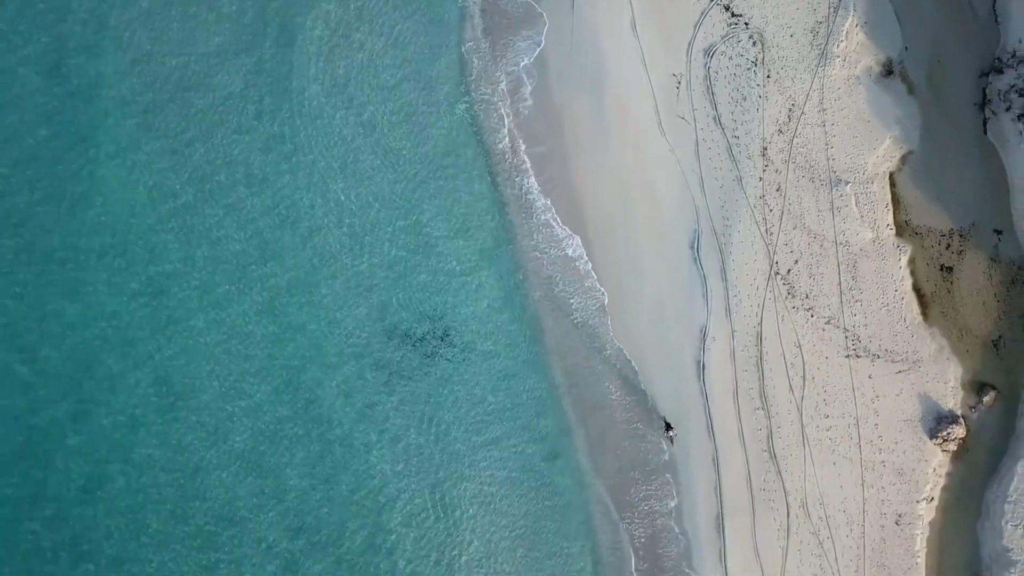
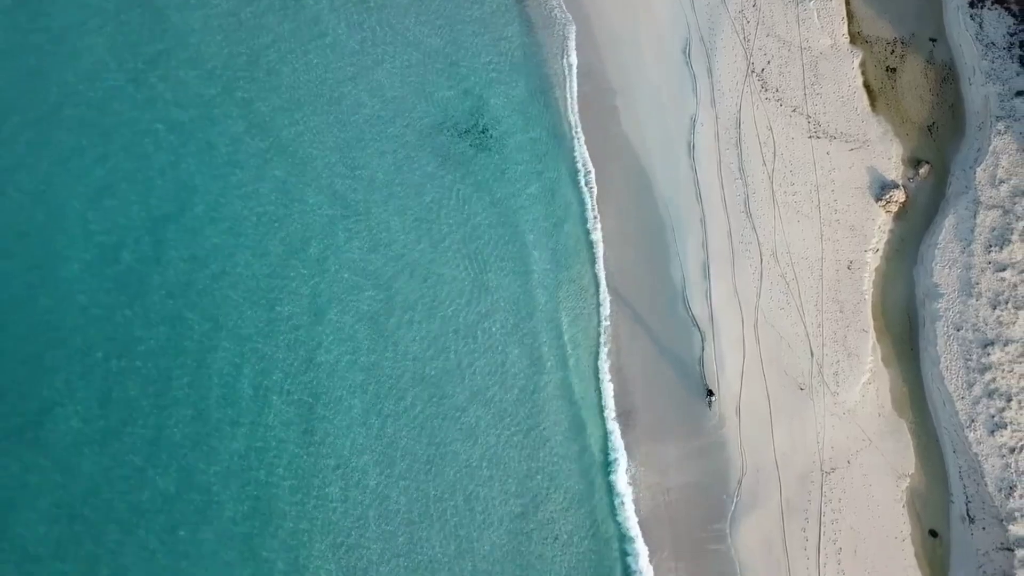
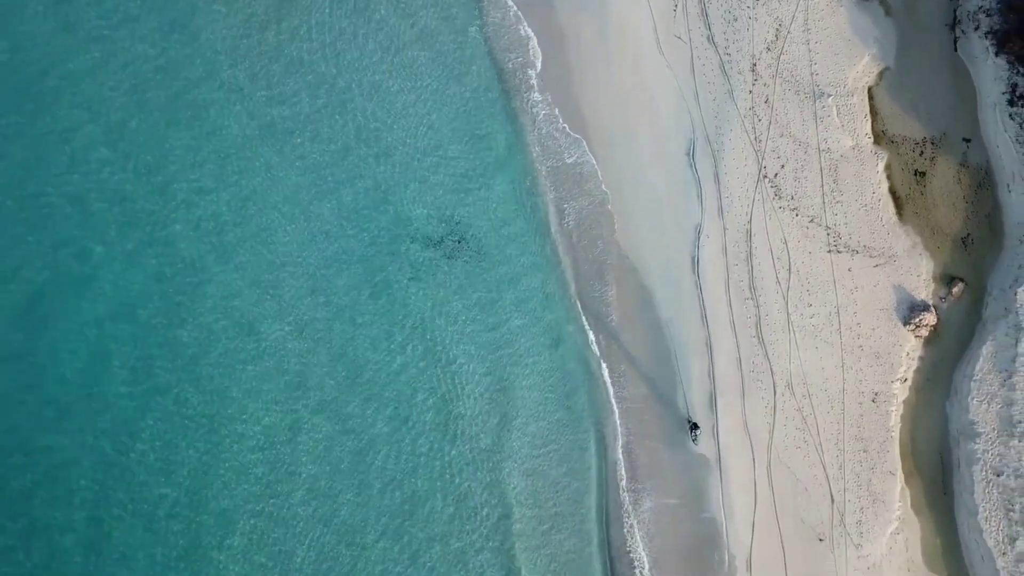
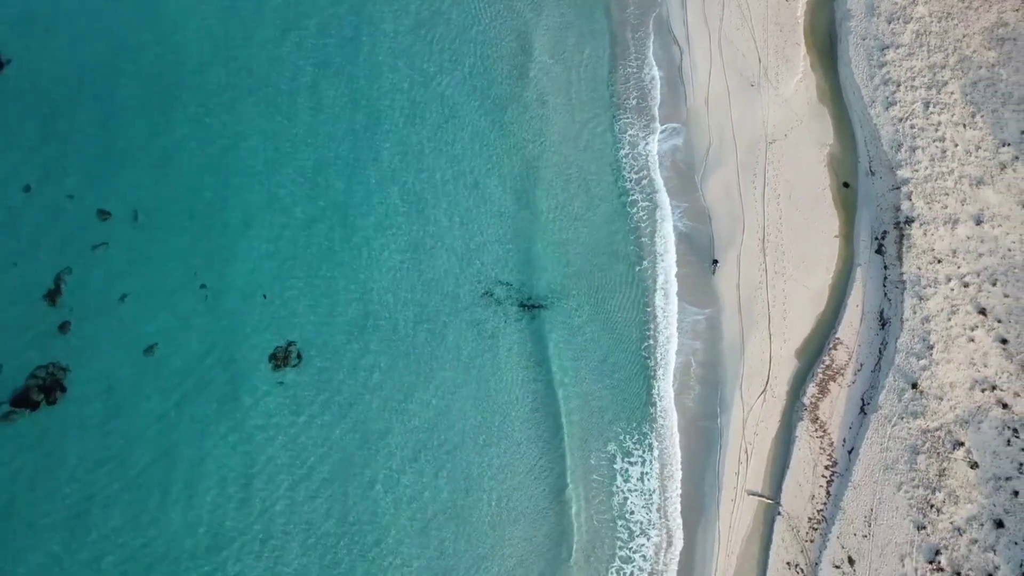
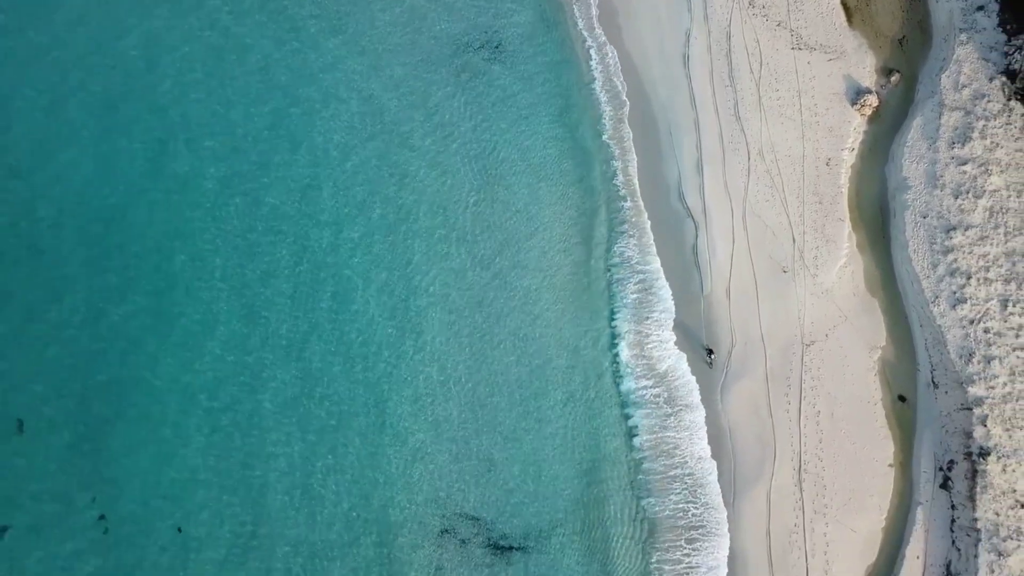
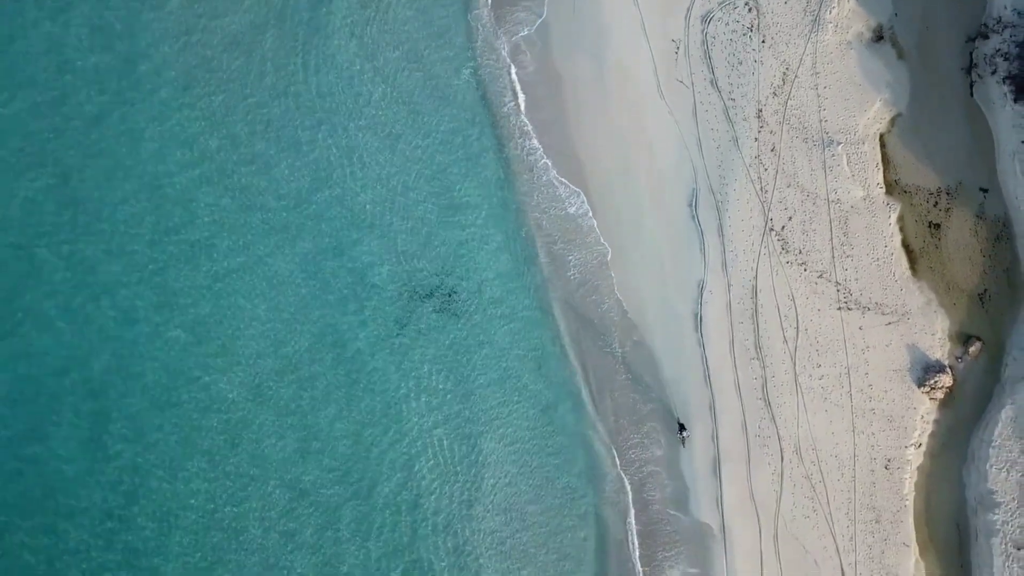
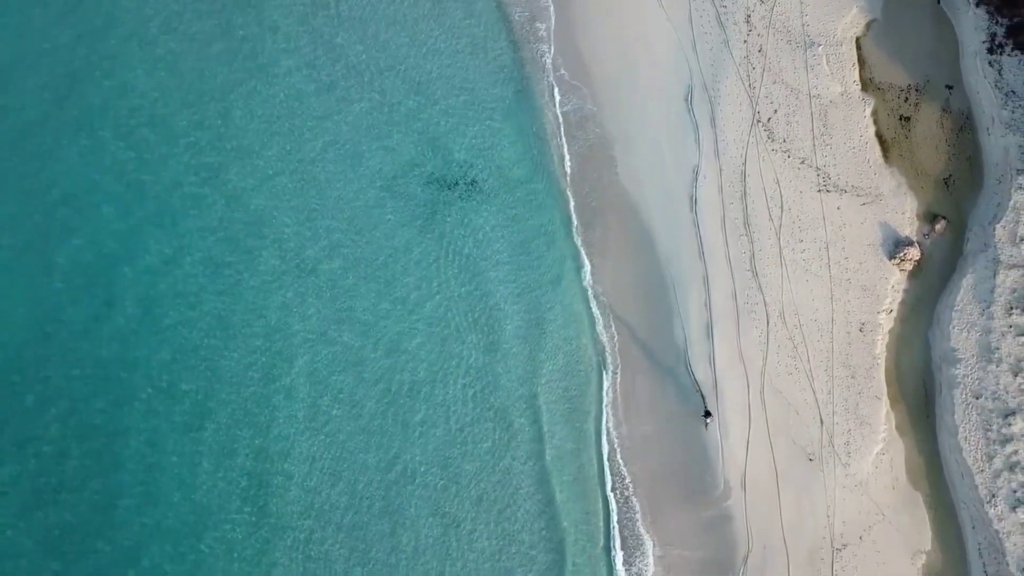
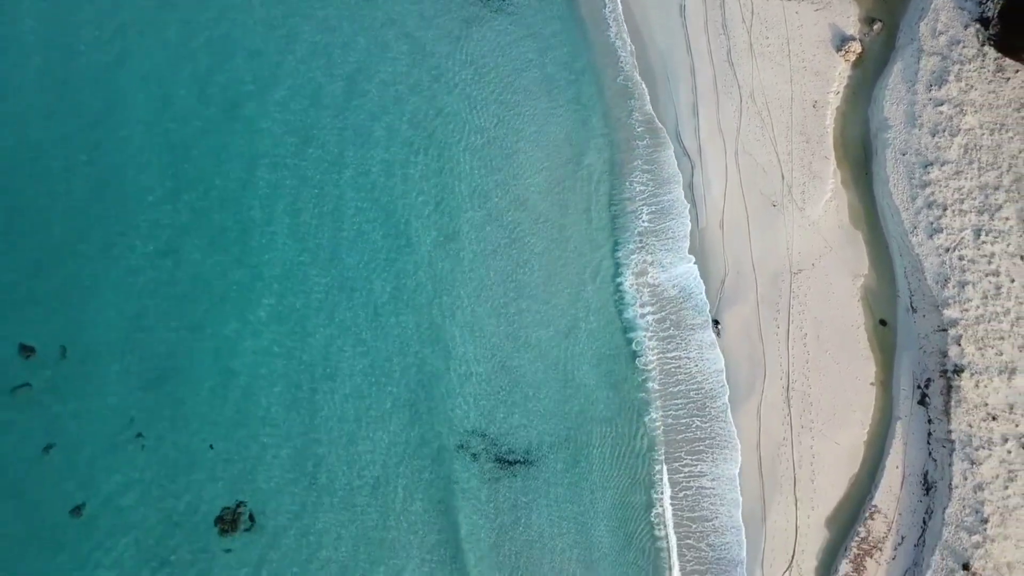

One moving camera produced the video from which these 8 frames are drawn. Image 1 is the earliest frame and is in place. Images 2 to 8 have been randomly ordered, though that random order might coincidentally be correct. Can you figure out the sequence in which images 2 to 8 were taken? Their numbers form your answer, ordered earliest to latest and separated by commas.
6, 3, 7, 2, 5, 8, 4
